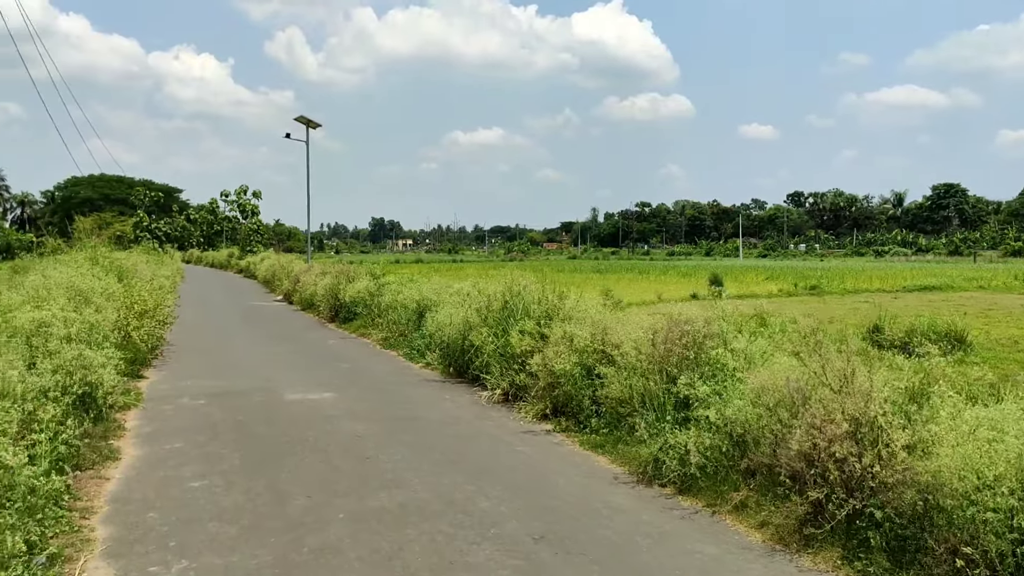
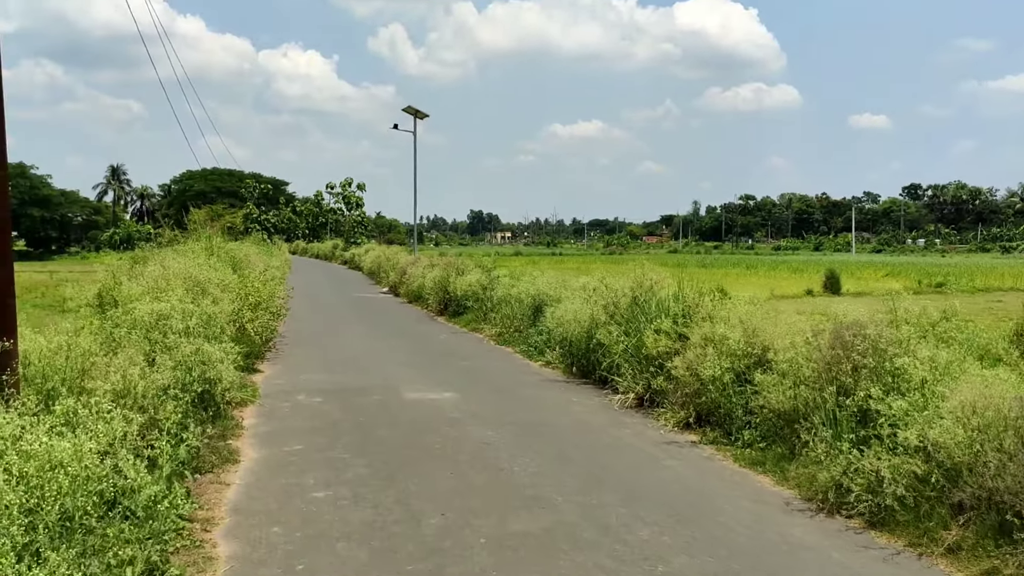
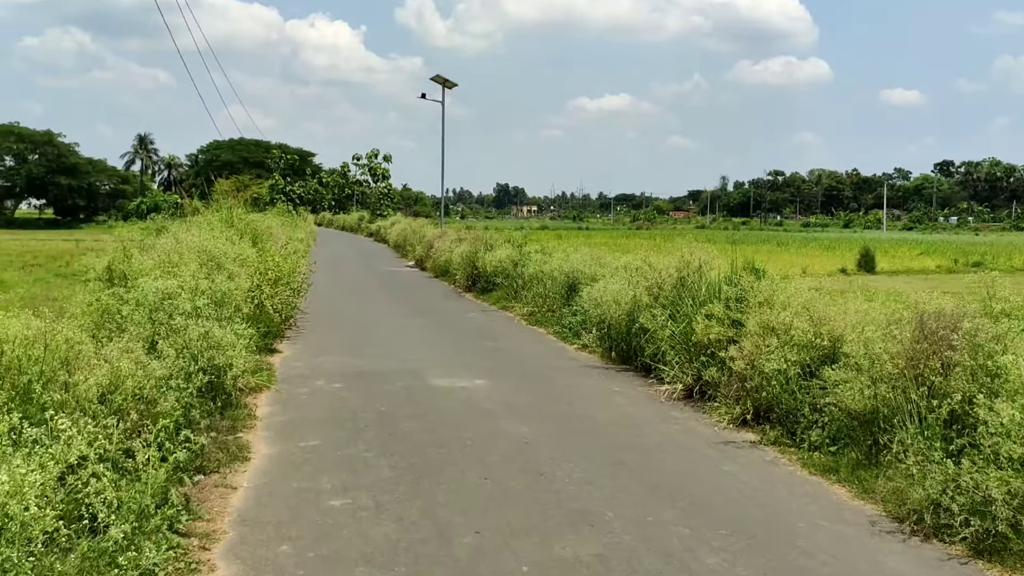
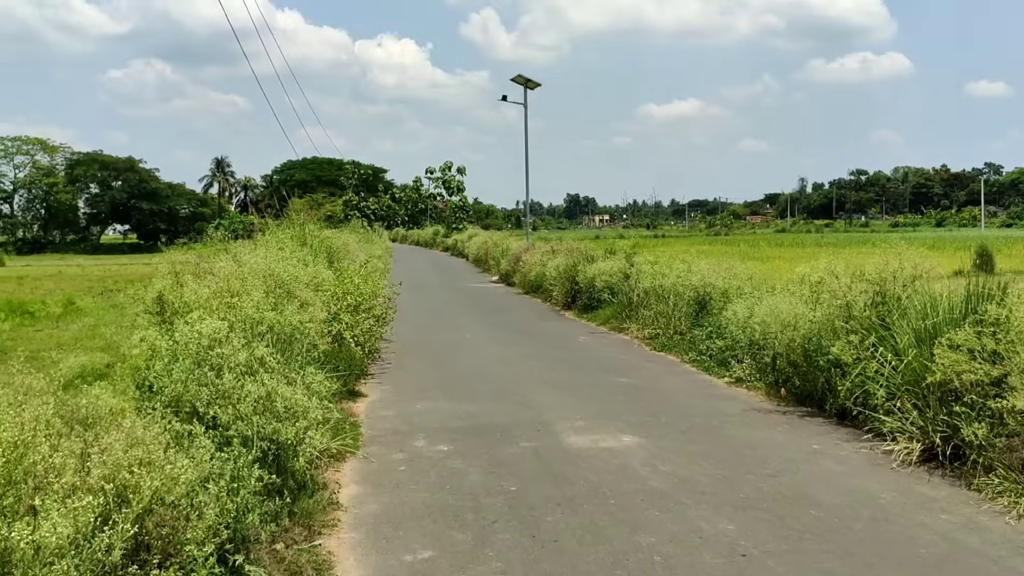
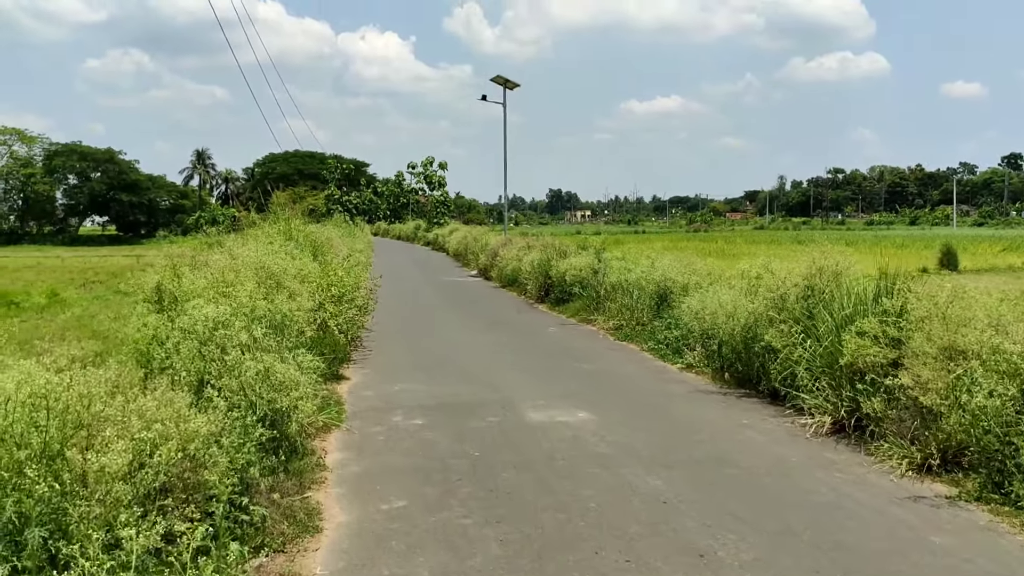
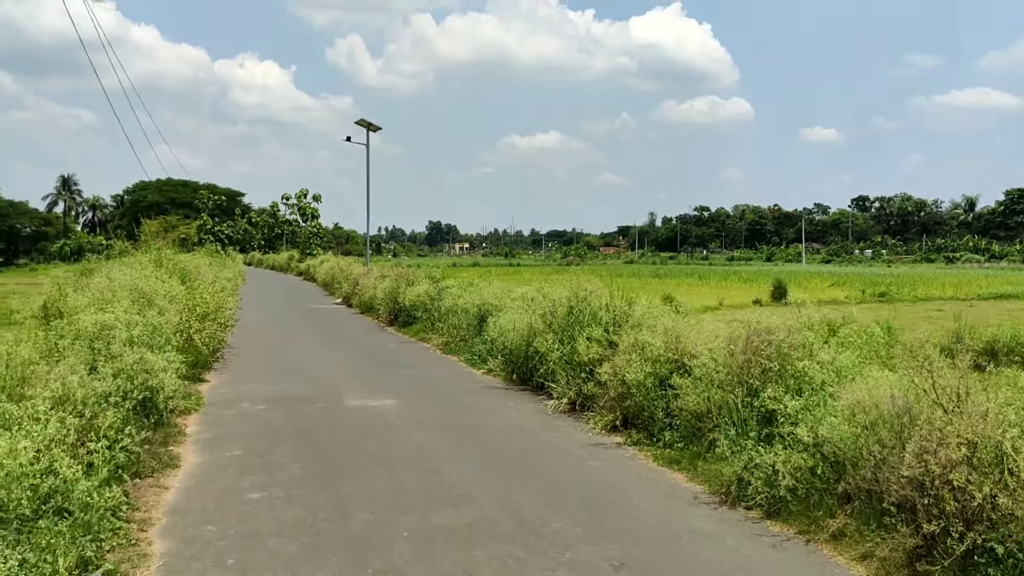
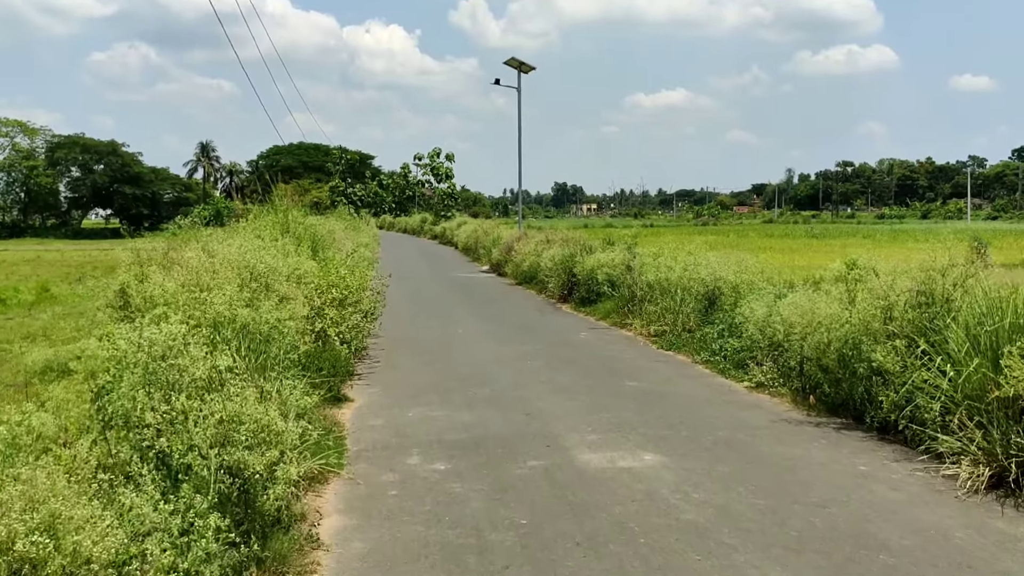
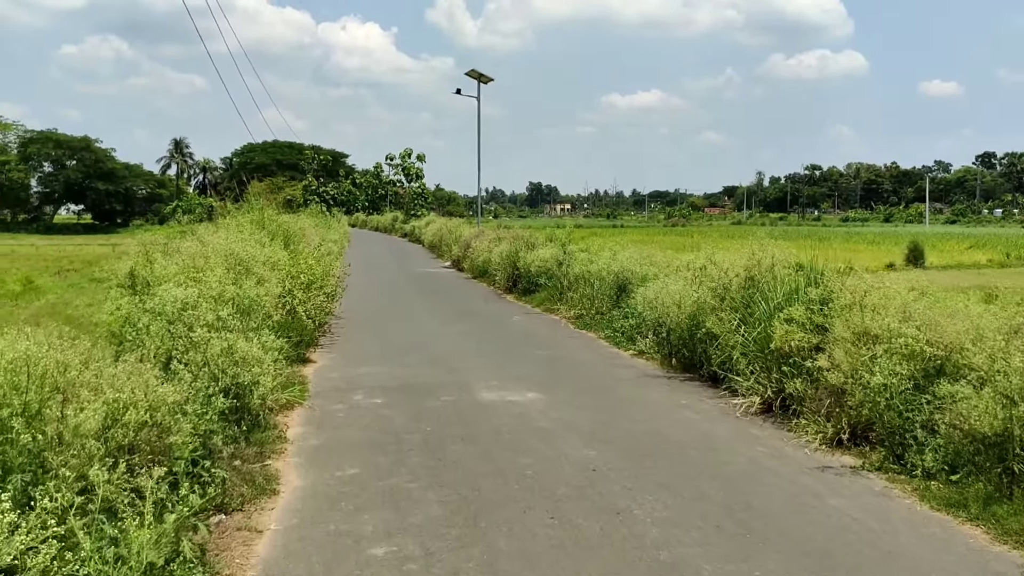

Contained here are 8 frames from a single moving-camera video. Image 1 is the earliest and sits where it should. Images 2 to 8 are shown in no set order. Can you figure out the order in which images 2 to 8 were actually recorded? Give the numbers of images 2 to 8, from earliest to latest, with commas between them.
6, 2, 3, 8, 5, 4, 7
